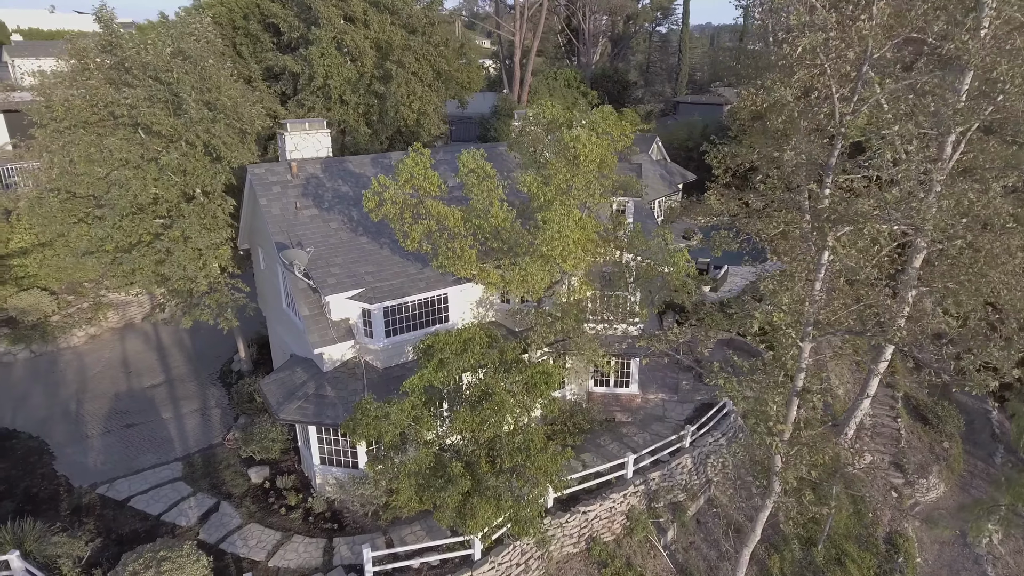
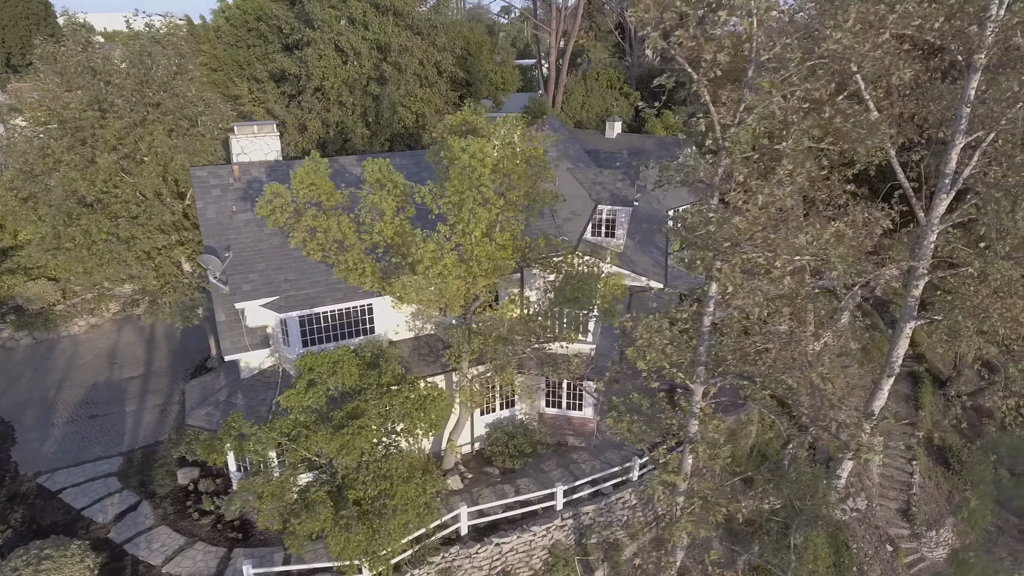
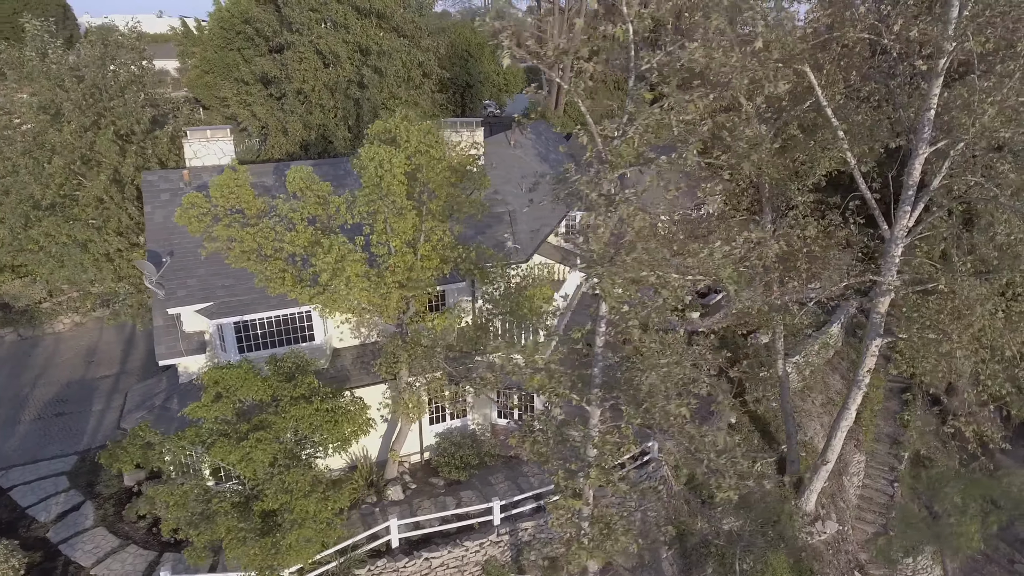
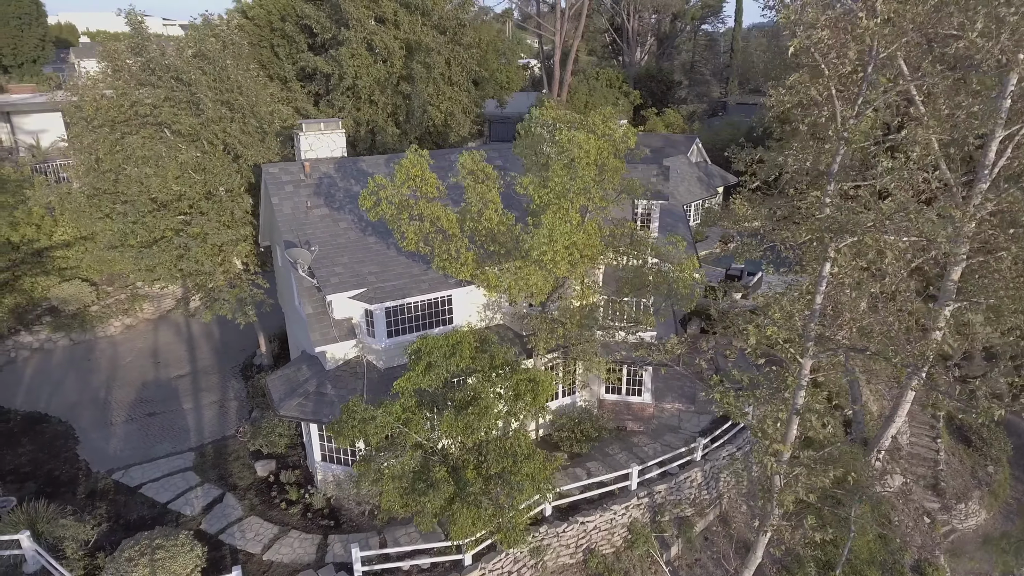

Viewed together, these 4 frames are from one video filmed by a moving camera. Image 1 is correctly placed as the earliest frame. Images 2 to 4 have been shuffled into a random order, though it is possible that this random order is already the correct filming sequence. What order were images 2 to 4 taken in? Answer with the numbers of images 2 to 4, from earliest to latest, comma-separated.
4, 2, 3
